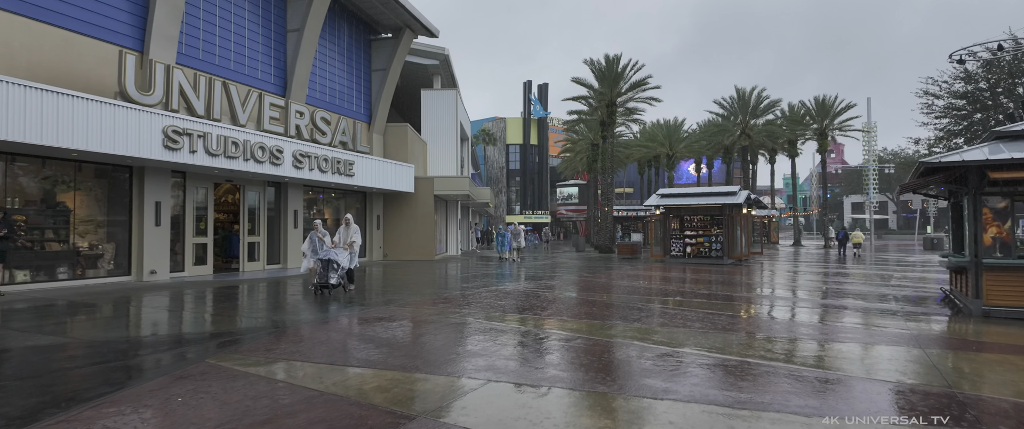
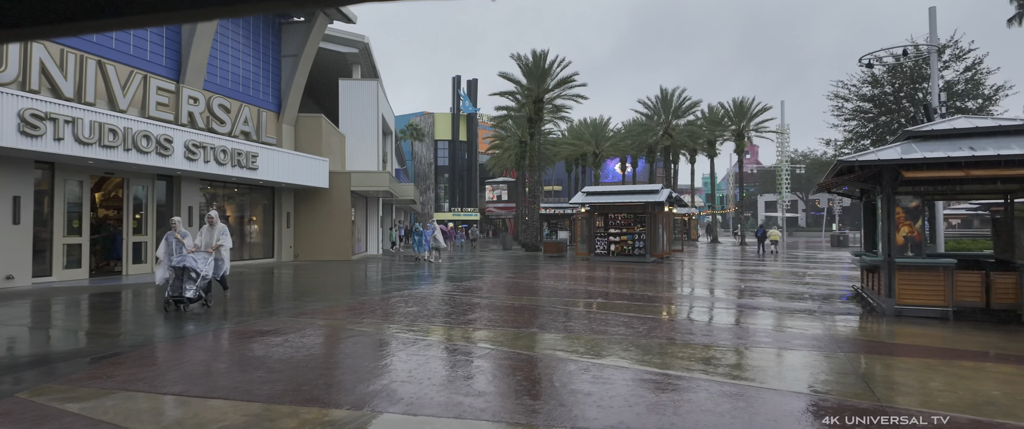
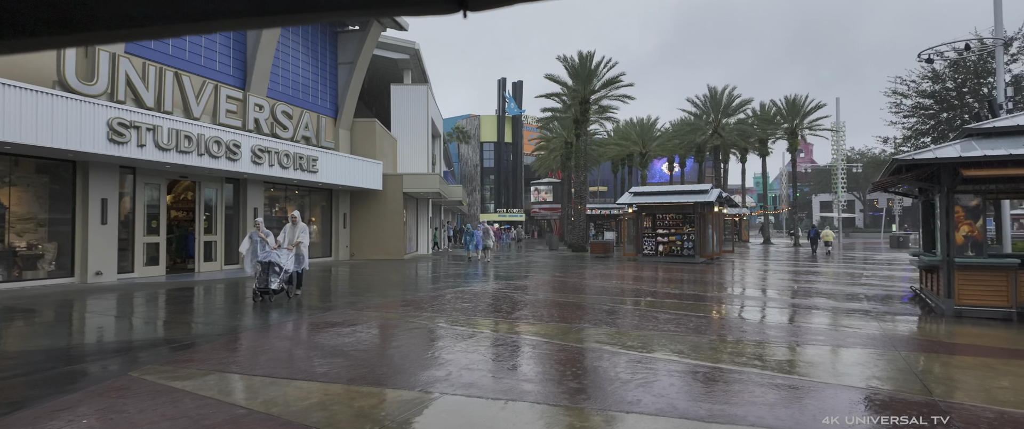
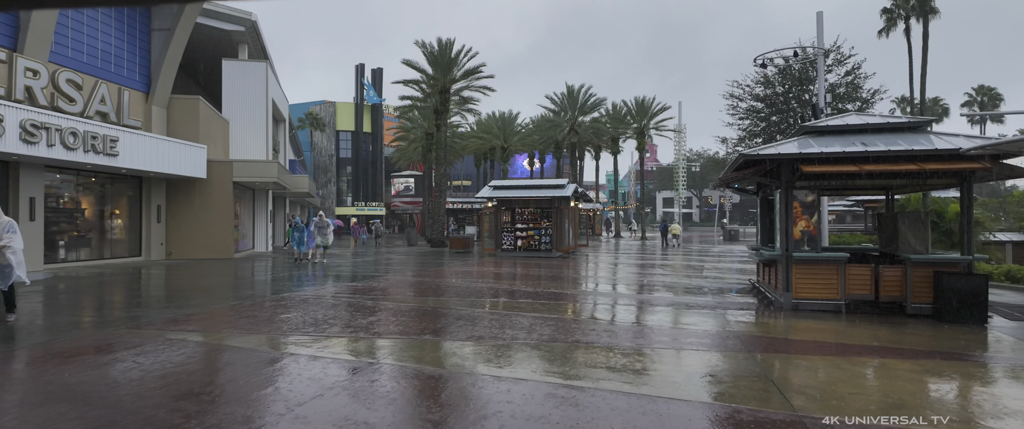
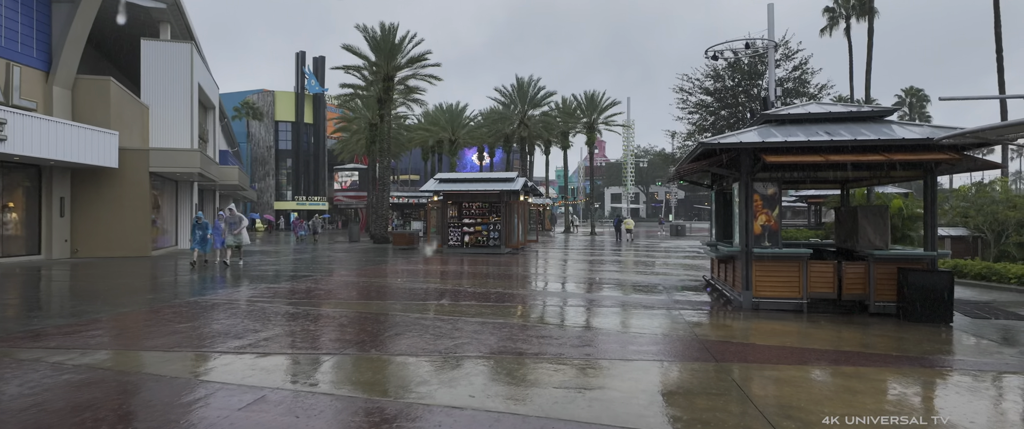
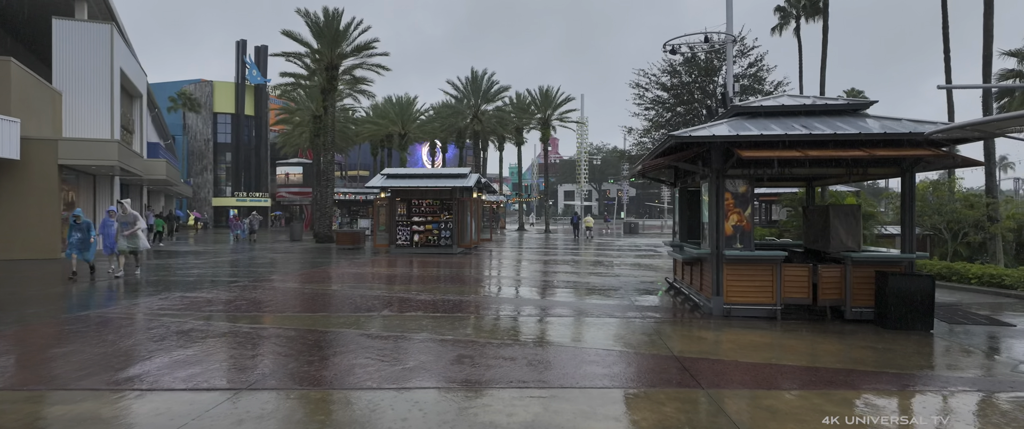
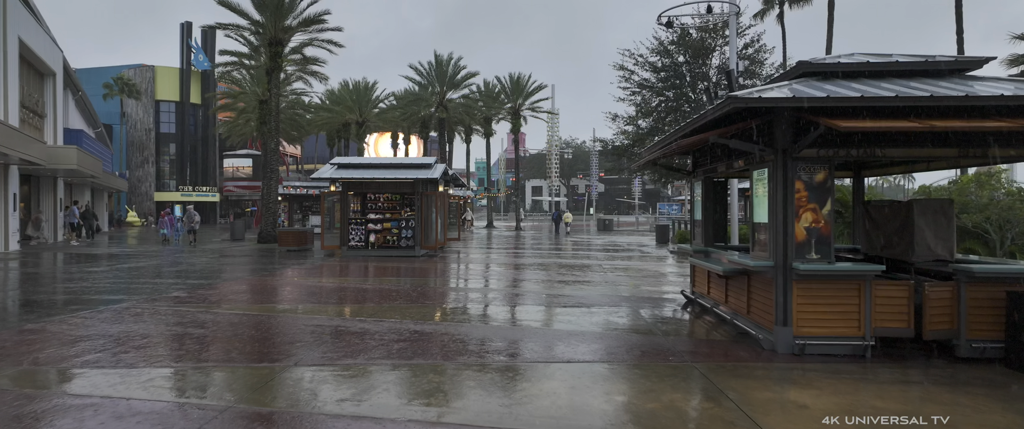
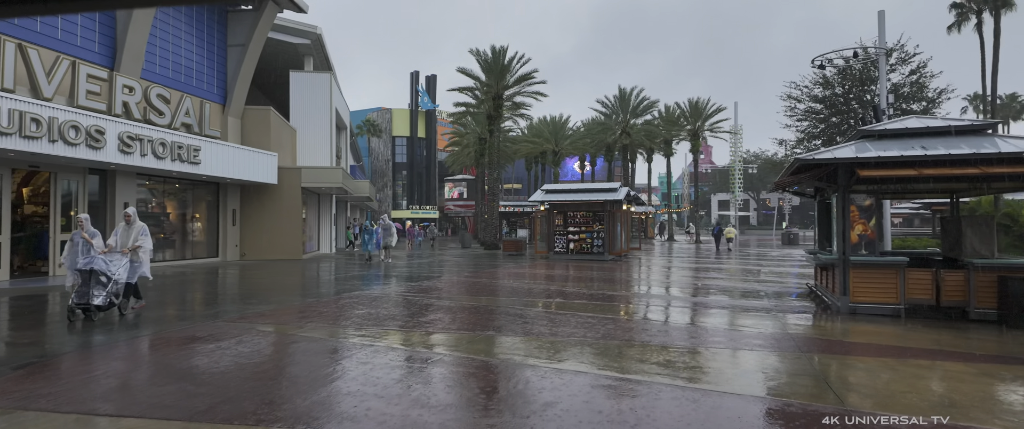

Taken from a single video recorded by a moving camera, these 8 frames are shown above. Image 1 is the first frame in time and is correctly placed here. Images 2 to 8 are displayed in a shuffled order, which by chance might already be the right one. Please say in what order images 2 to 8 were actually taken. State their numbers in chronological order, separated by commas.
3, 2, 8, 4, 5, 6, 7
